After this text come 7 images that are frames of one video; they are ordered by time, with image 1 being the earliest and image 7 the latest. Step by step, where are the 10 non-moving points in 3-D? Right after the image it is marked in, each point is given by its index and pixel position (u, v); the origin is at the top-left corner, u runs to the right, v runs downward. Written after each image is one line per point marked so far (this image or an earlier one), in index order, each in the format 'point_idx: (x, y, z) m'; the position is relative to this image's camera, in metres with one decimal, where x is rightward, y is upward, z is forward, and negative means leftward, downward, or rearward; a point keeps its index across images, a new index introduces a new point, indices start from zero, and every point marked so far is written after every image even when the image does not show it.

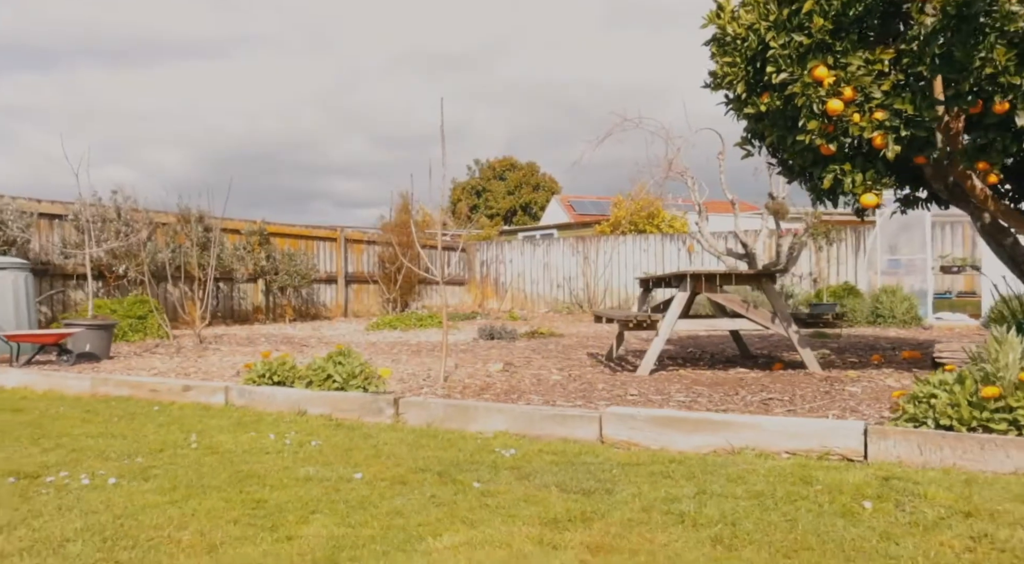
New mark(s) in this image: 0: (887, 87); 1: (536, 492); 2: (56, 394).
0: (+2.6, +1.3, +5.8) m
1: (+0.1, -0.8, +3.3) m
2: (-3.4, -0.8, +6.3) m
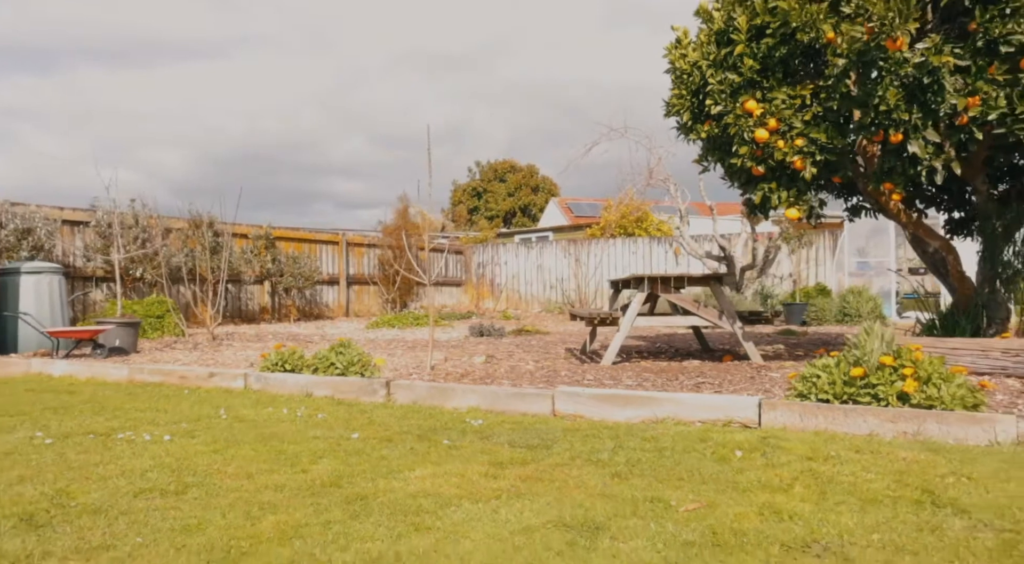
0: (+2.4, +1.3, +6.8) m
1: (-0.1, -0.9, +4.4) m
2: (-3.6, -0.8, +7.3) m
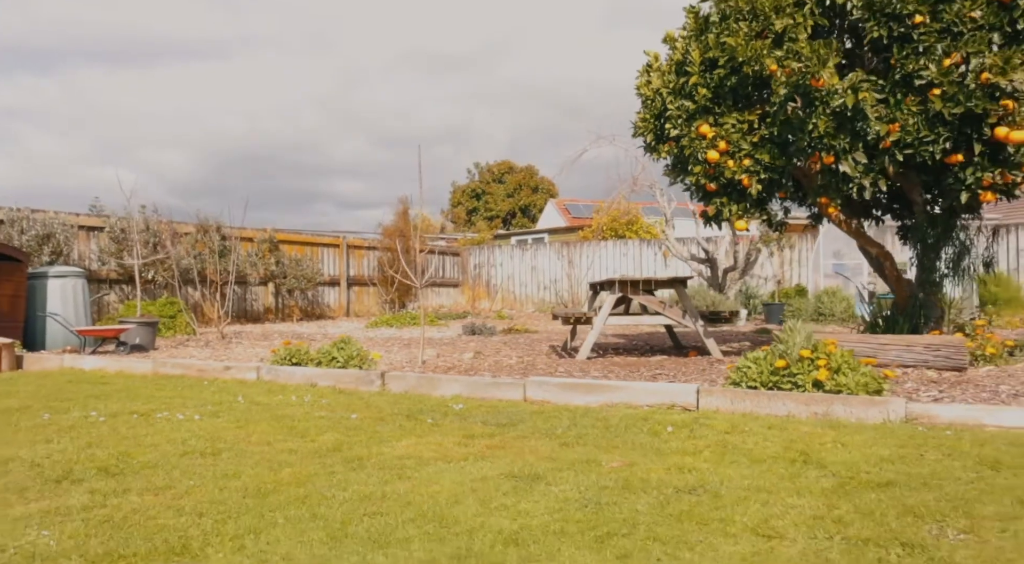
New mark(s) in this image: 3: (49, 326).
0: (+2.2, +1.3, +7.7) m
1: (-0.3, -0.9, +5.3) m
2: (-3.8, -0.9, +8.2) m
3: (-5.7, -0.5, +10.4) m
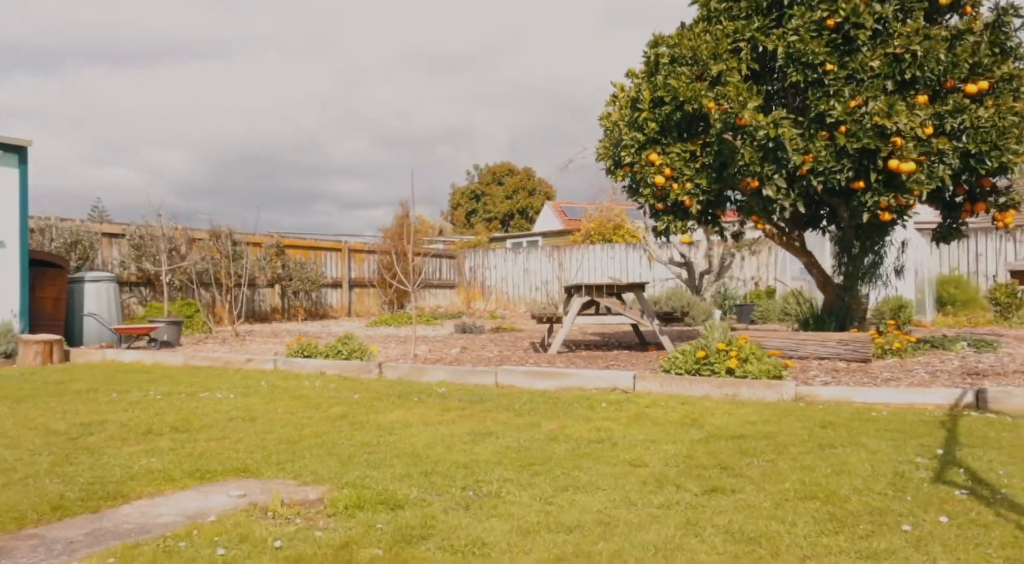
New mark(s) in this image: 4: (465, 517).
0: (+2.0, +1.2, +9.1) m
1: (-0.5, -0.9, +6.6) m
2: (-4.0, -0.9, +9.6) m
3: (-6.0, -0.6, +11.8) m
4: (-0.2, -0.9, +3.2) m
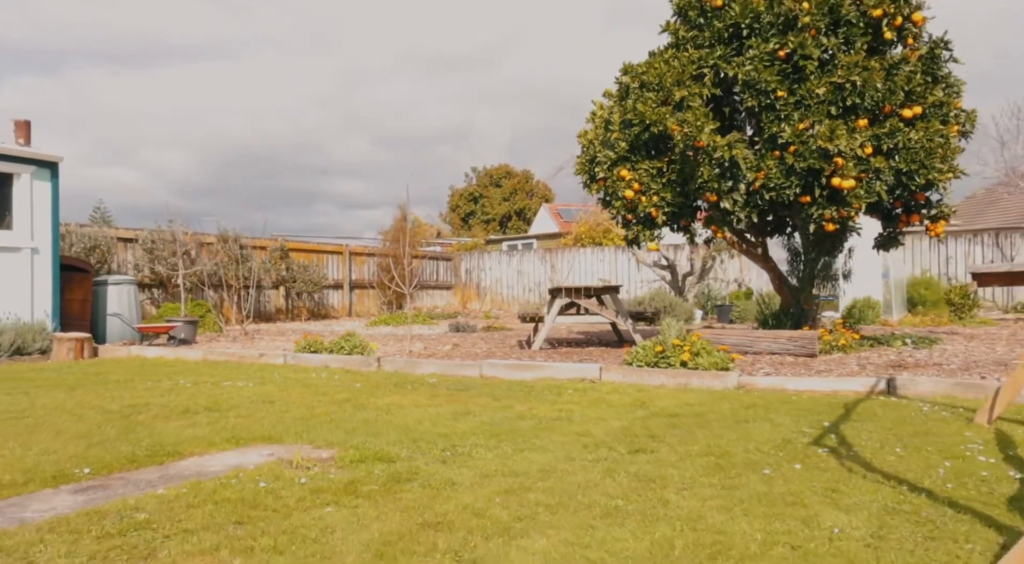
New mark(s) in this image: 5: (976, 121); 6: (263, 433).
0: (+1.8, +1.2, +10.1) m
1: (-0.7, -1.0, +7.7) m
2: (-4.2, -1.0, +10.7) m
3: (-6.2, -0.6, +12.9) m
4: (-0.4, -0.9, +4.3) m
5: (+5.5, +1.9, +9.9) m
6: (-1.6, -0.9, +5.2) m
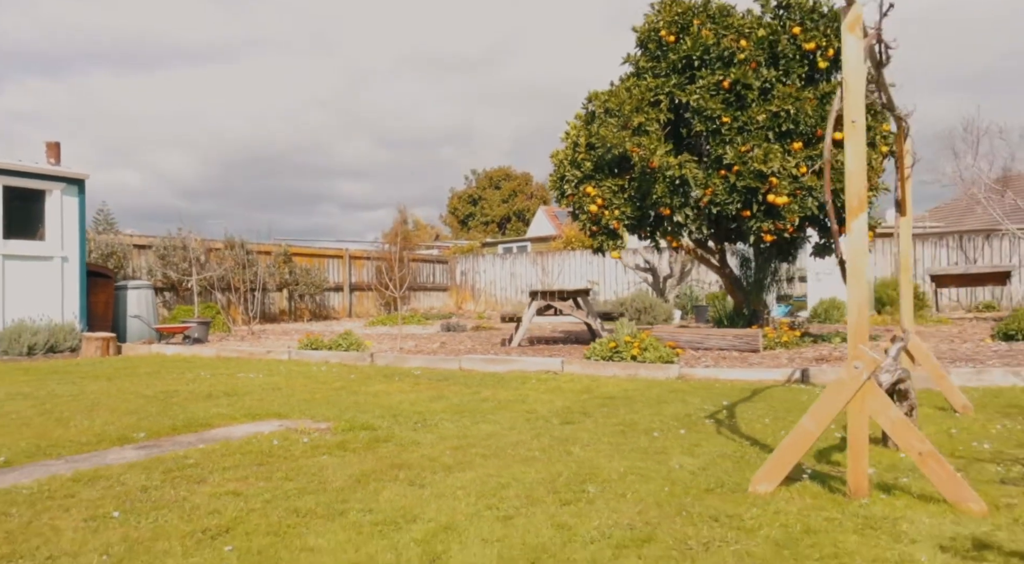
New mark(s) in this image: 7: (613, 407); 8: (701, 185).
0: (+1.5, +1.1, +11.4) m
1: (-1.0, -1.0, +9.0) m
2: (-4.5, -1.1, +12.0) m
3: (-6.5, -0.7, +14.2) m
4: (-0.7, -1.0, +5.6) m
5: (+5.2, +1.9, +11.2) m
6: (-1.9, -1.0, +6.5) m
7: (+0.8, -1.0, +6.7) m
8: (+2.4, +1.3, +10.8) m
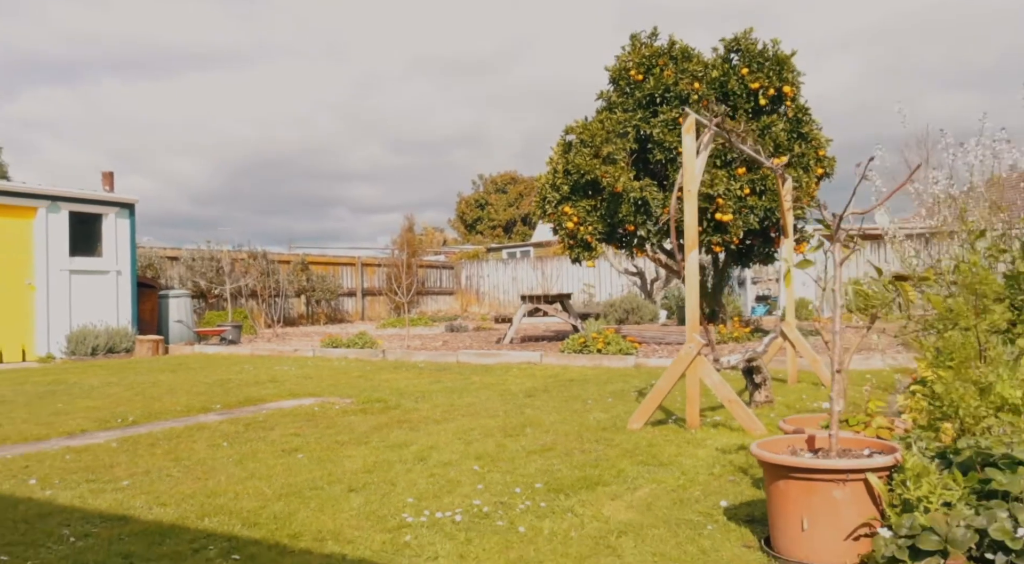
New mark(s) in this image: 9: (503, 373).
0: (+1.3, +1.1, +13.4) m
1: (-1.2, -1.2, +11.0) m
2: (-4.7, -1.2, +14.0) m
3: (-6.6, -0.9, +16.2) m
4: (-0.9, -1.1, +7.5) m
5: (+5.0, +1.8, +13.1) m
6: (-2.1, -1.1, +8.6) m
7: (+0.6, -1.1, +8.6) m
8: (+2.2, +1.2, +12.8) m
9: (-0.1, -1.1, +10.4) m
